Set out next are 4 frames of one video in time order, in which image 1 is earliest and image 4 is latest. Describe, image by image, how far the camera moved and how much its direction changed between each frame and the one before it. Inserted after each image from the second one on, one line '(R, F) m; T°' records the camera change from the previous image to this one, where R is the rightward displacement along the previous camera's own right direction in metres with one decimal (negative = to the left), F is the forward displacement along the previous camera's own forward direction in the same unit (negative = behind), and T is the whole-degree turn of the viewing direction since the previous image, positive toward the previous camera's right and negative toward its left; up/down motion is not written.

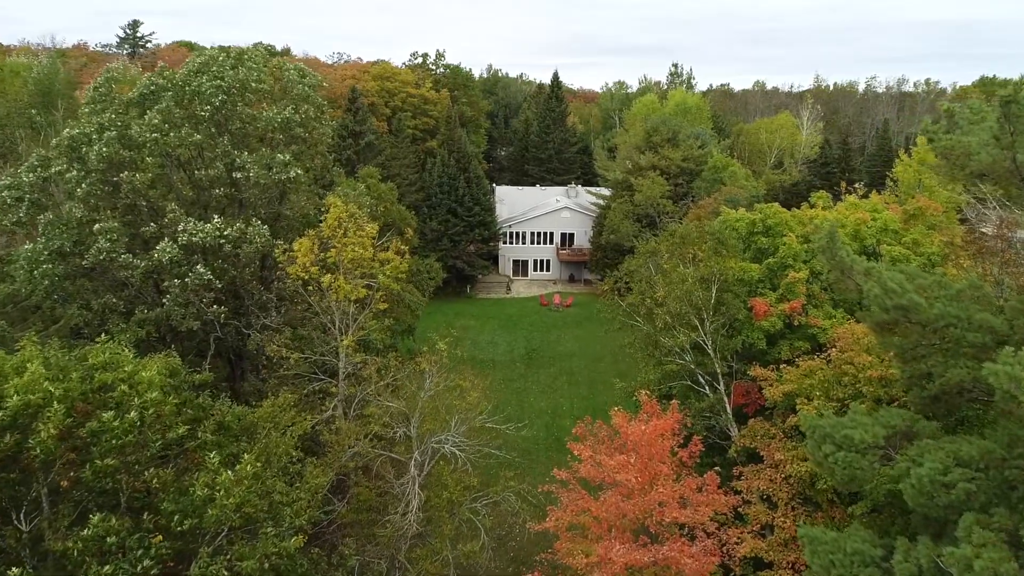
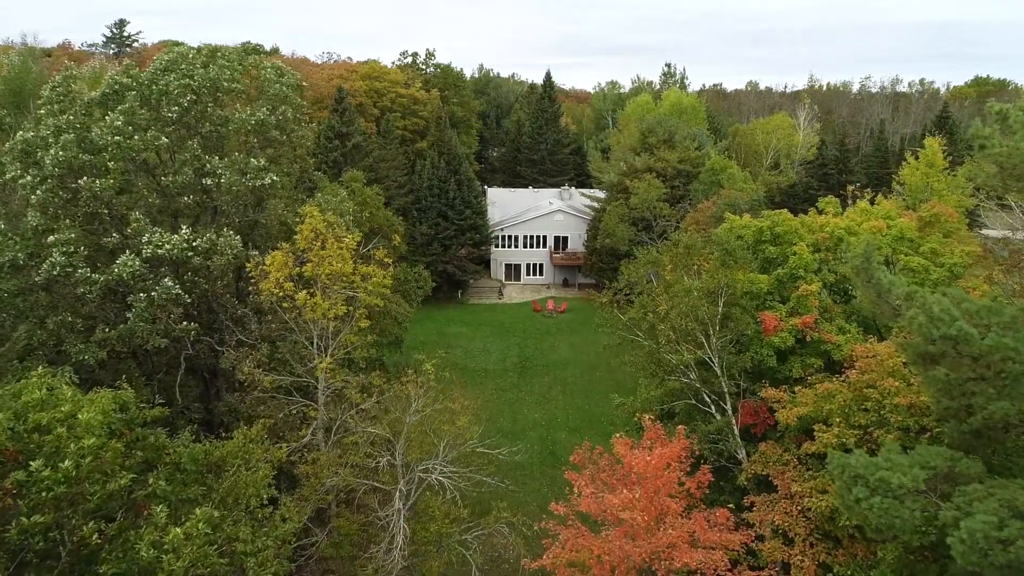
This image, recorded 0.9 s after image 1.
(0.0, +1.2) m; +1°
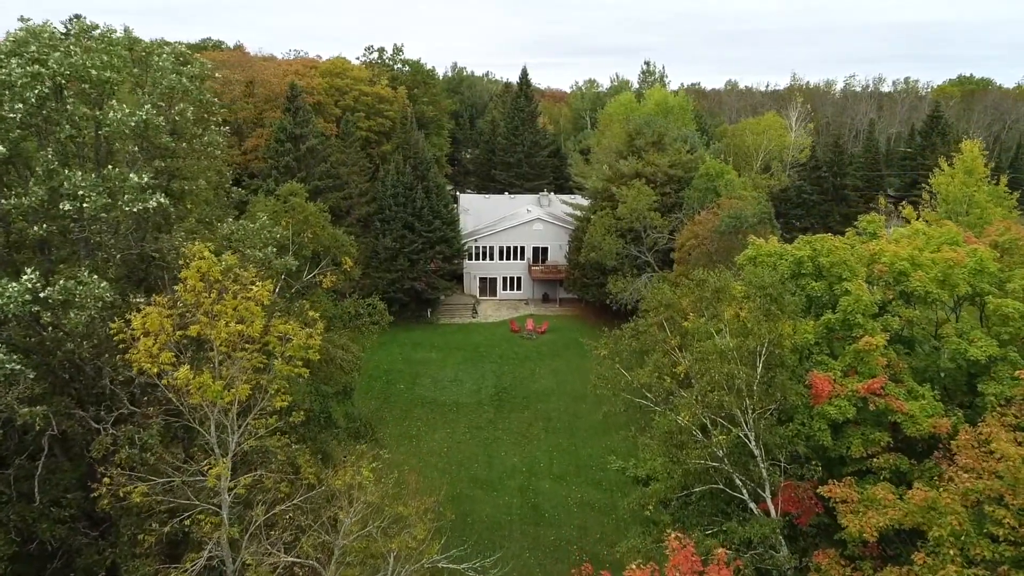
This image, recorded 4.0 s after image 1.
(+0.1, +4.1) m; +2°
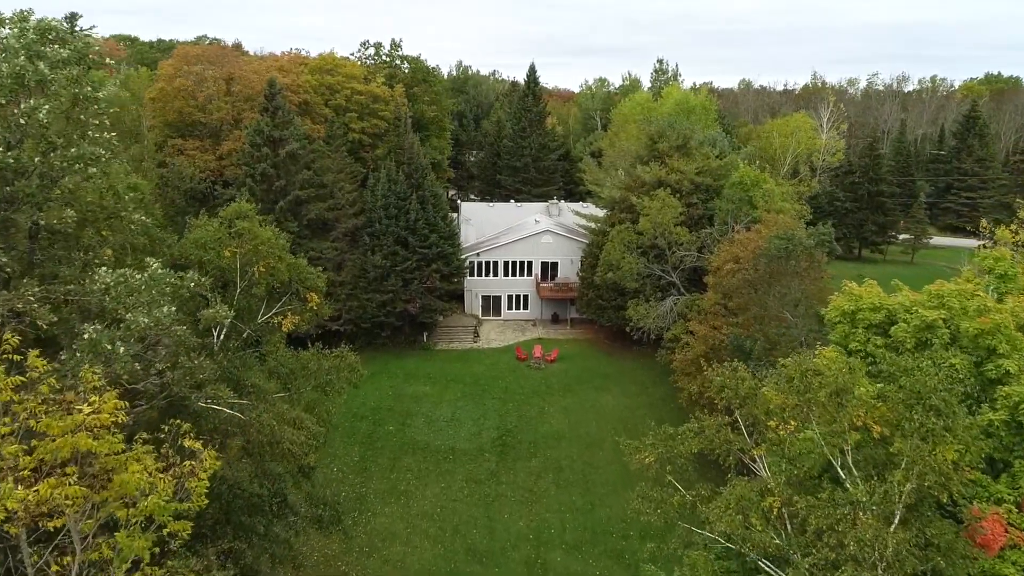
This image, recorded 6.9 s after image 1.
(0.0, +4.4) m; -1°
